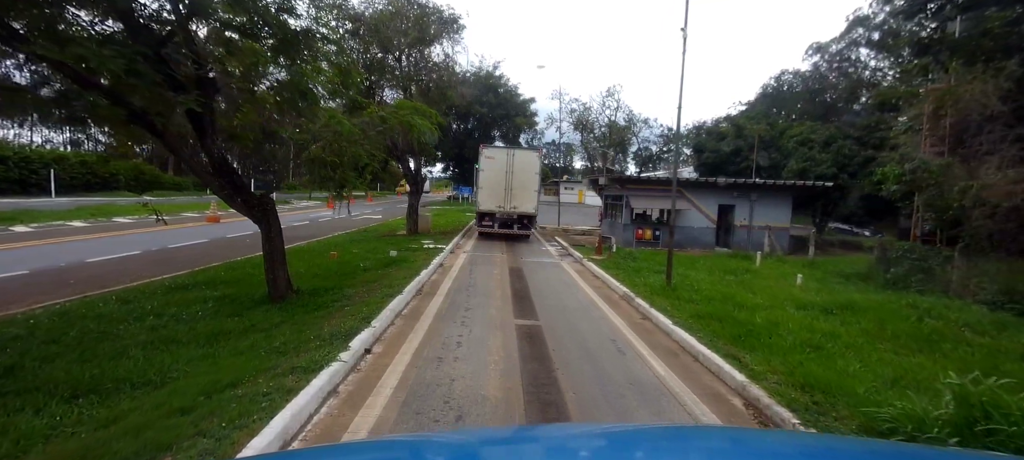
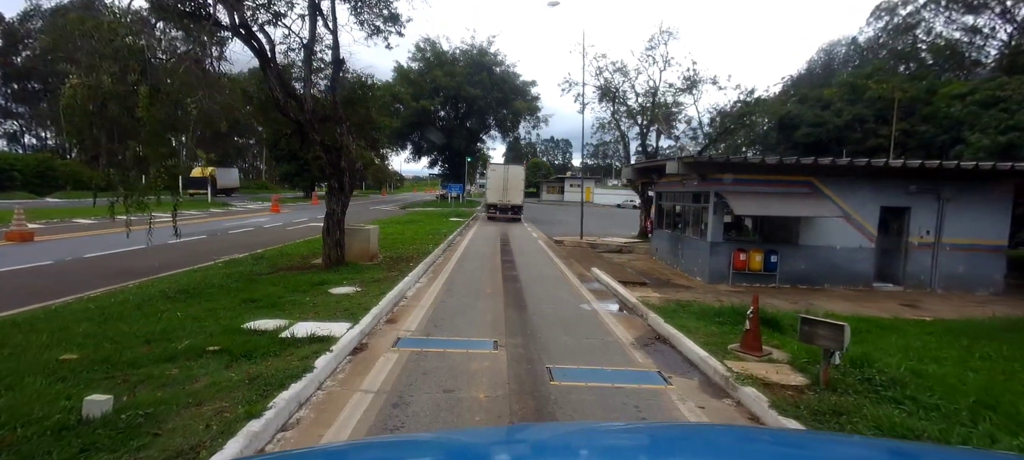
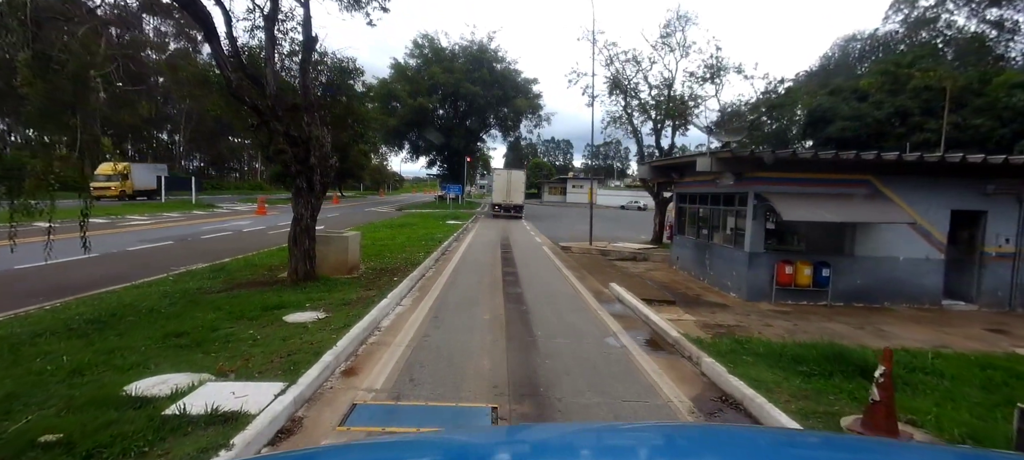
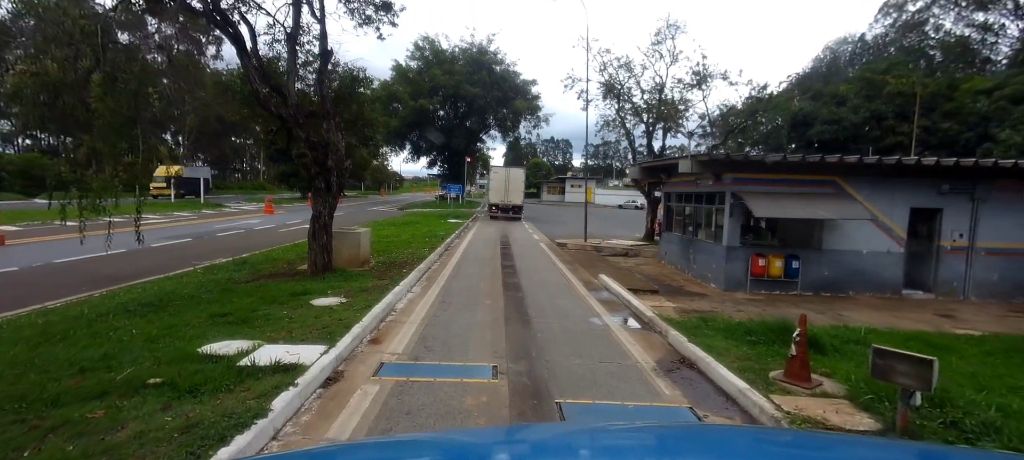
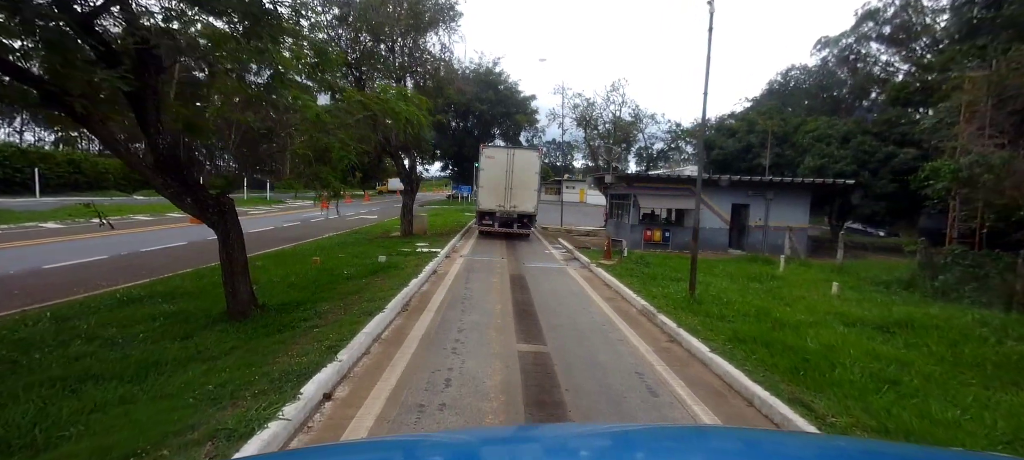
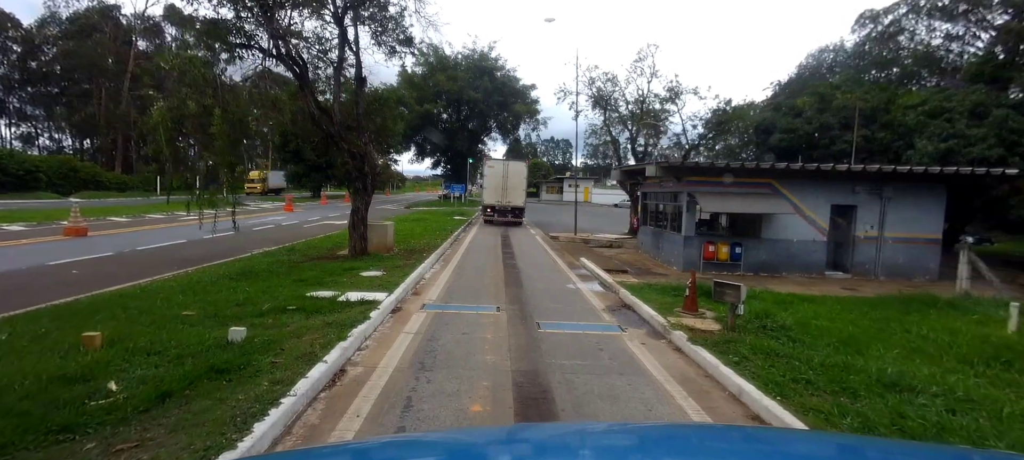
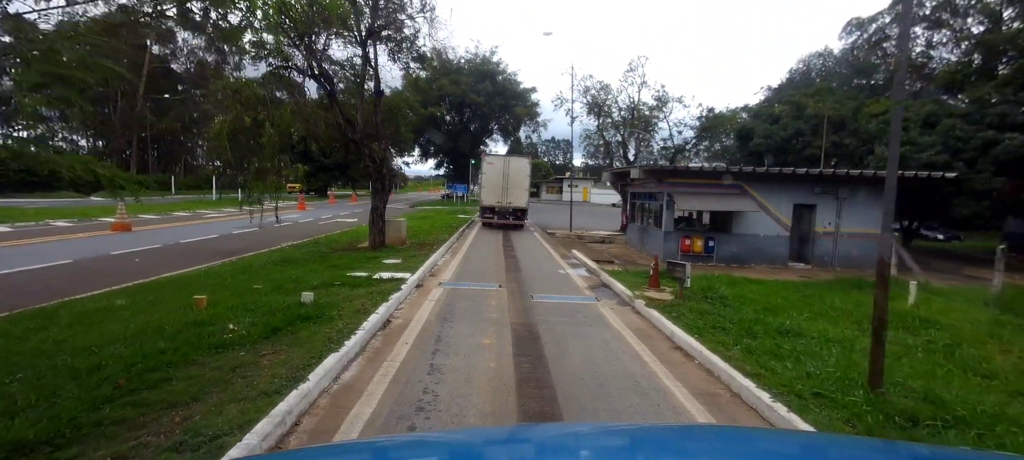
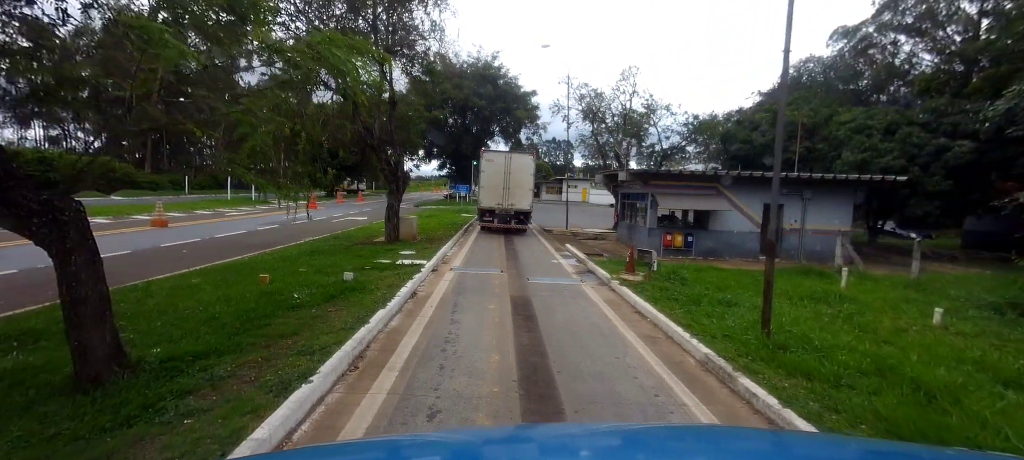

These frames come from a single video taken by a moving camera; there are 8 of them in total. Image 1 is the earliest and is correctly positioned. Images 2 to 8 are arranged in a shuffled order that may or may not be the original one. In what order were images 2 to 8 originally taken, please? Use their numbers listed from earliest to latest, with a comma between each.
5, 8, 7, 6, 2, 4, 3
